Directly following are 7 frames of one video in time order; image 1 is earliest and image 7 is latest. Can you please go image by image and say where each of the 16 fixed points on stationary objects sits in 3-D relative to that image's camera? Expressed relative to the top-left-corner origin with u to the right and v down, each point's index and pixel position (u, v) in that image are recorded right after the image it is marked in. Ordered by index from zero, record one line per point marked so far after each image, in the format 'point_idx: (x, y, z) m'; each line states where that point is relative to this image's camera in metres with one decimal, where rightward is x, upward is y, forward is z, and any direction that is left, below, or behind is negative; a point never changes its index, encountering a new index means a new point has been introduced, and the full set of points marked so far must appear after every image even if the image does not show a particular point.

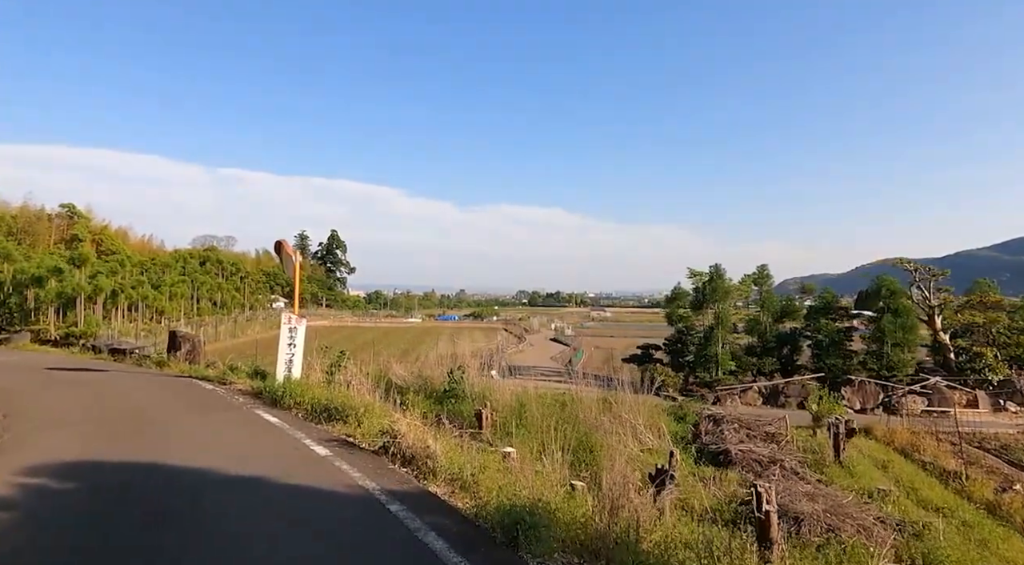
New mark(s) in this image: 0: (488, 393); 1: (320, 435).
0: (-0.4, -1.9, +10.4) m
1: (-2.0, -1.6, +6.3) m
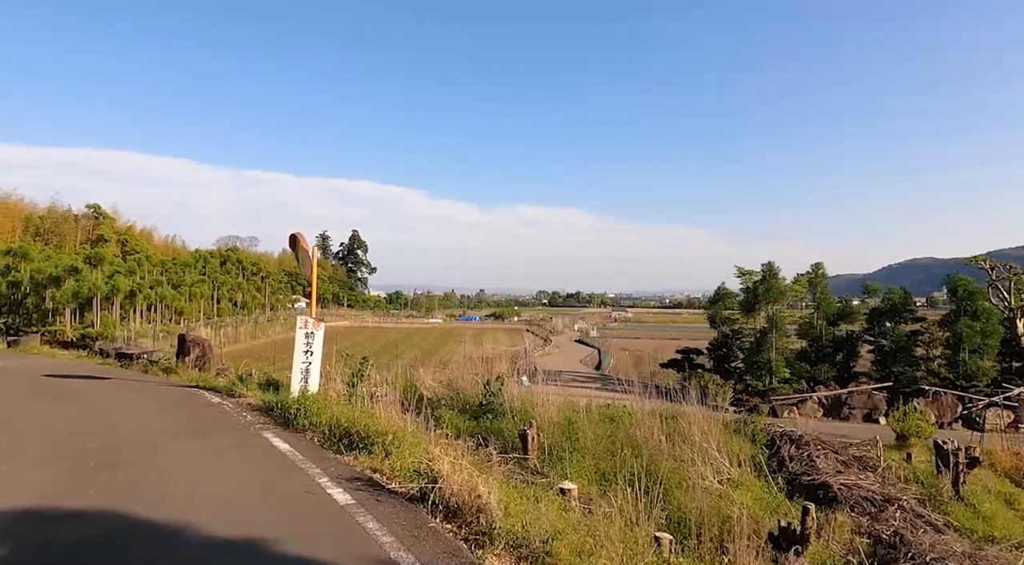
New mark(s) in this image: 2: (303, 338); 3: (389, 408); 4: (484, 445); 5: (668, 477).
0: (+0.3, -1.9, +9.1) m
1: (-1.4, -1.6, +5.1) m
2: (-3.0, -0.8, +8.7) m
3: (-1.4, -1.5, +7.3) m
4: (-0.3, -1.9, +6.9) m
5: (+1.7, -2.2, +6.7) m
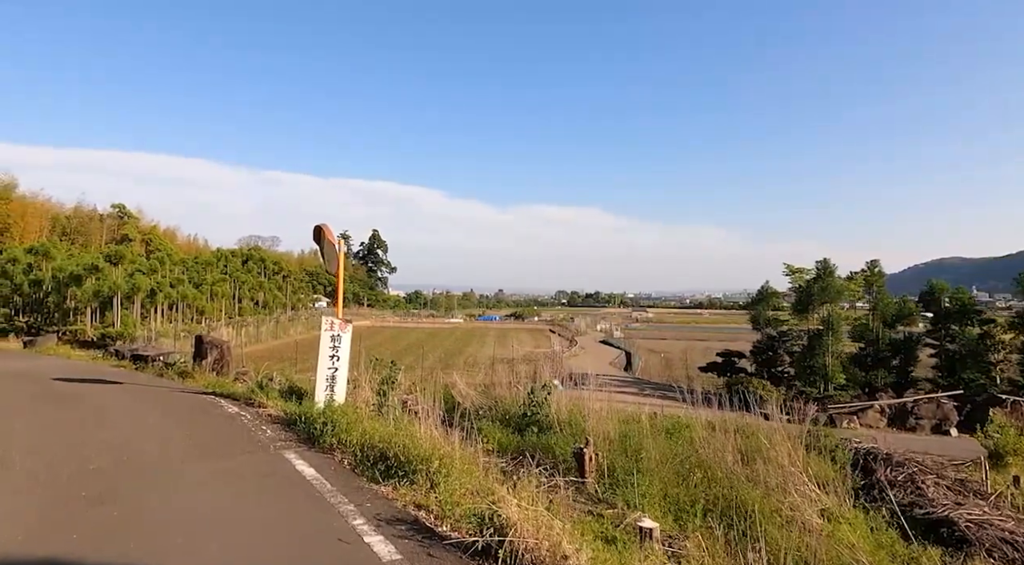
0: (+0.9, -1.8, +8.2) m
1: (-0.9, -1.5, +4.1) m
2: (-2.4, -0.7, +7.9) m
3: (-0.9, -1.5, +6.4) m
4: (+0.2, -1.8, +6.0) m
5: (+2.3, -2.1, +5.7) m
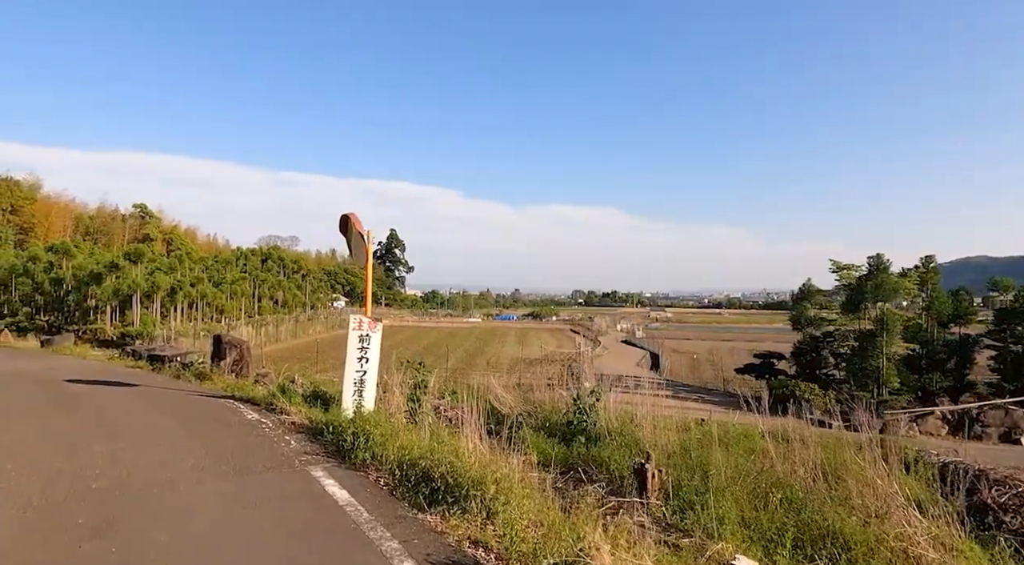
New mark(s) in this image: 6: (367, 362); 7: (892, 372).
0: (+1.4, -1.8, +7.4) m
1: (-0.5, -1.5, +3.4) m
2: (-1.8, -0.7, +7.2) m
3: (-0.4, -1.4, +5.7) m
4: (+0.7, -1.8, +5.2) m
5: (+2.8, -2.1, +4.9) m
6: (-1.7, -0.9, +7.2) m
7: (+8.8, -2.1, +14.1) m
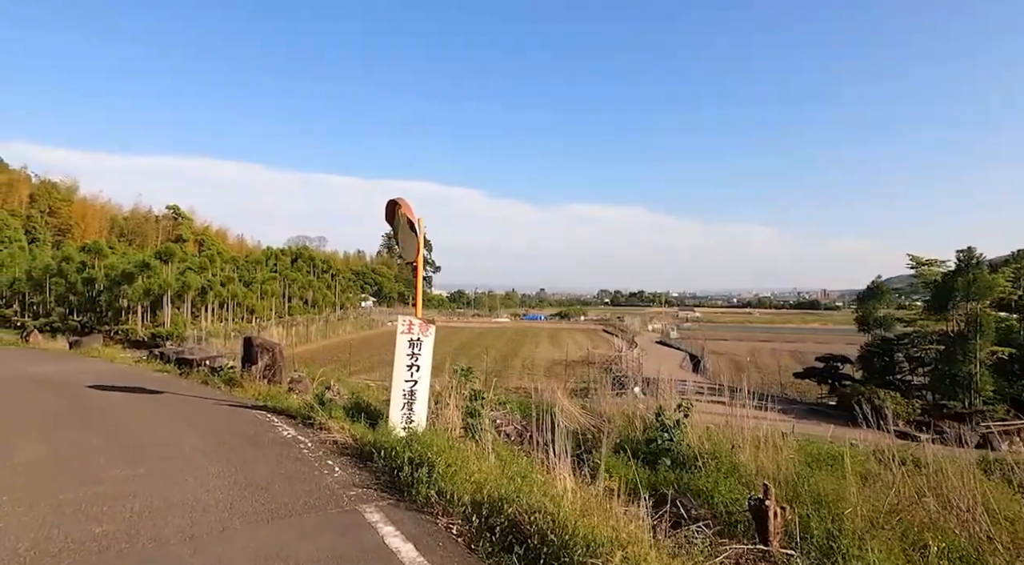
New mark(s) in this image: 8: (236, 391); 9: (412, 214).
0: (+2.2, -1.7, +6.3) m
1: (+0.1, -1.4, +2.4) m
2: (-1.1, -0.6, +6.2) m
3: (+0.3, -1.4, +4.6) m
4: (+1.4, -1.7, +4.1) m
5: (+3.4, -2.0, +3.7) m
6: (-1.0, -0.9, +6.2) m
7: (+9.8, -2.0, +12.7) m
8: (-4.2, -1.6, +9.3) m
9: (-1.1, +0.7, +6.5) m
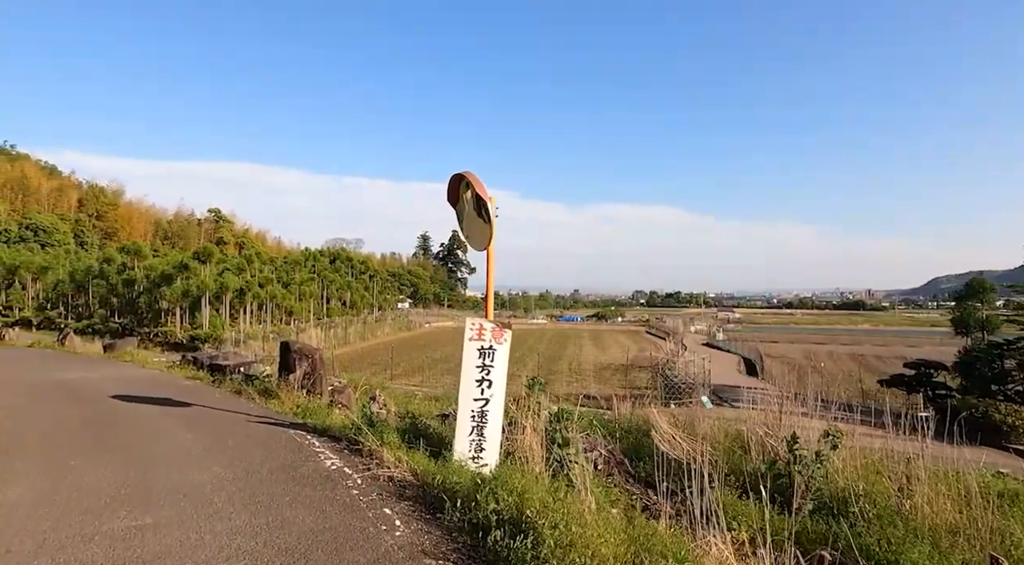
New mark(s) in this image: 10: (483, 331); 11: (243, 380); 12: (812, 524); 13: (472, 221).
0: (+3.0, -1.7, +4.9) m
1: (+0.7, -1.4, +1.1) m
2: (-0.3, -0.6, +5.0) m
3: (+1.0, -1.3, +3.3) m
4: (+2.1, -1.7, +2.8) m
5: (+4.1, -1.9, +2.3) m
6: (-0.2, -0.9, +5.0) m
7: (+11.0, -1.9, +10.8) m
8: (-3.2, -1.6, +8.2) m
9: (-0.3, +0.8, +5.3) m
10: (-0.2, -0.4, +5.0) m
11: (-4.3, -1.5, +9.7) m
12: (+2.3, -1.8, +4.6) m
13: (-0.4, +0.5, +5.4) m
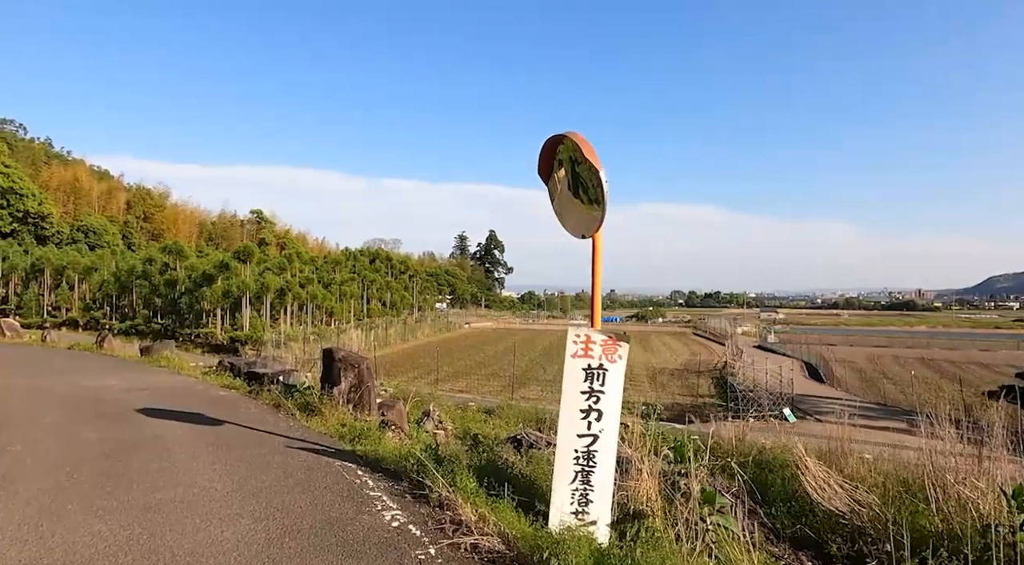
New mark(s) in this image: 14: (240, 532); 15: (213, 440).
0: (+3.7, -1.6, +3.4) m
1: (+1.2, -1.4, -0.2) m
2: (+0.4, -0.6, +3.7) m
3: (+1.7, -1.3, +2.0) m
4: (+2.7, -1.7, +1.4) m
5: (+4.6, -1.9, +0.8) m
6: (+0.6, -0.8, +3.7) m
7: (+12.0, -1.9, +8.9) m
8: (-2.3, -1.6, +7.1) m
9: (+0.4, +0.8, +4.0) m
10: (+0.5, -0.4, +3.8) m
11: (-3.3, -1.5, +8.7) m
12: (+3.0, -1.8, +3.2) m
13: (+0.4, +0.5, +4.2) m
14: (-1.6, -1.5, +3.7) m
15: (-2.9, -1.5, +5.9) m
